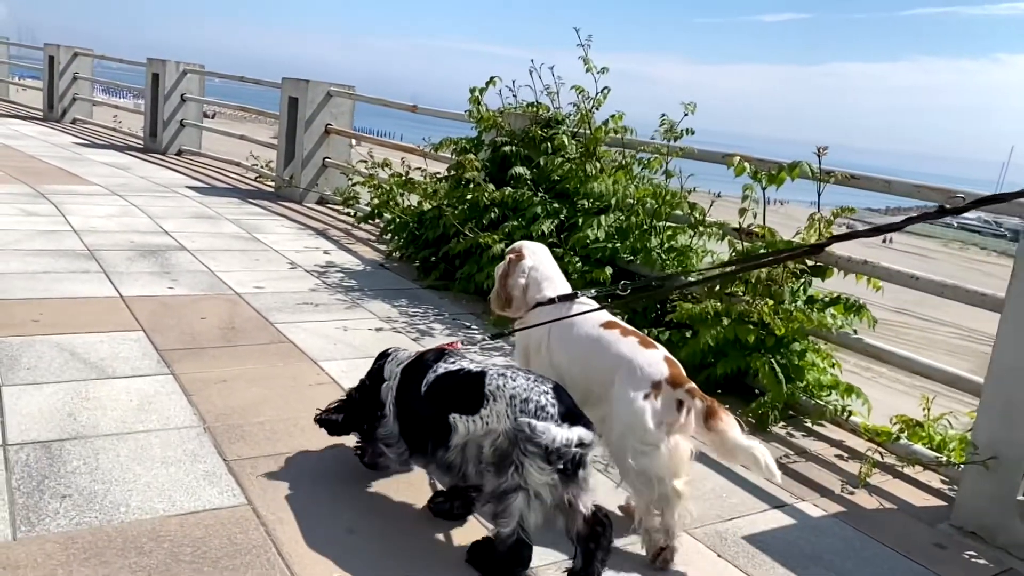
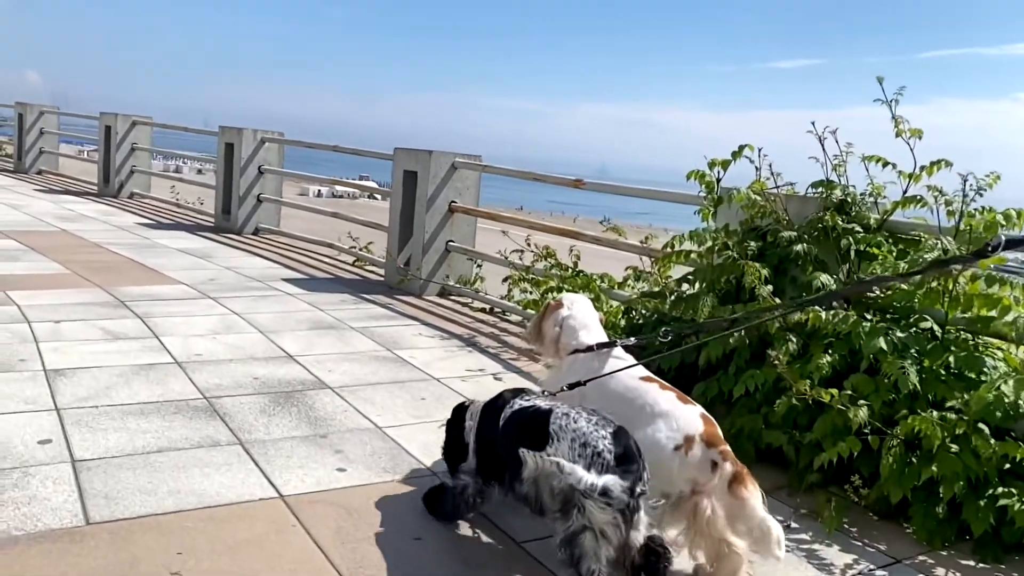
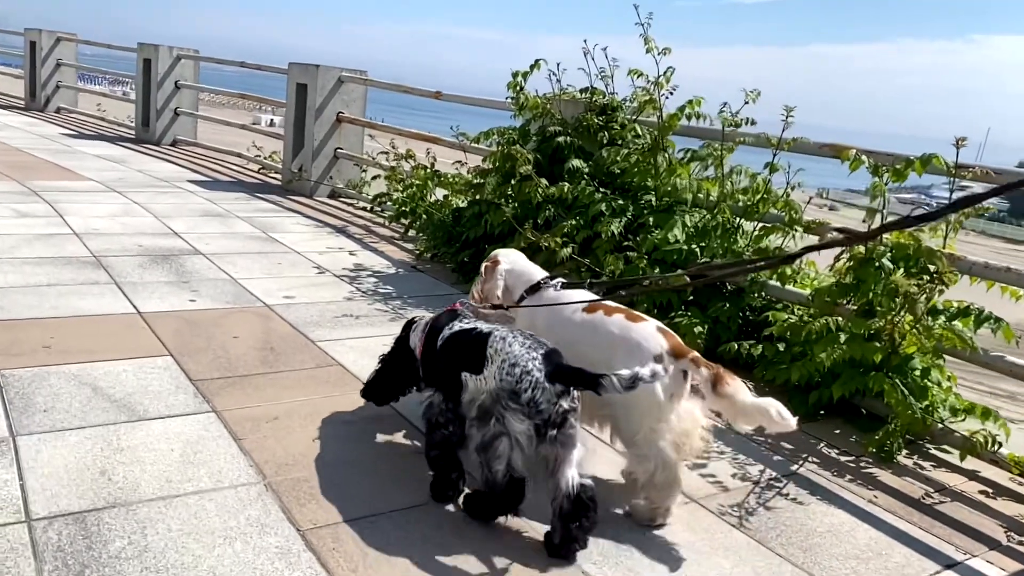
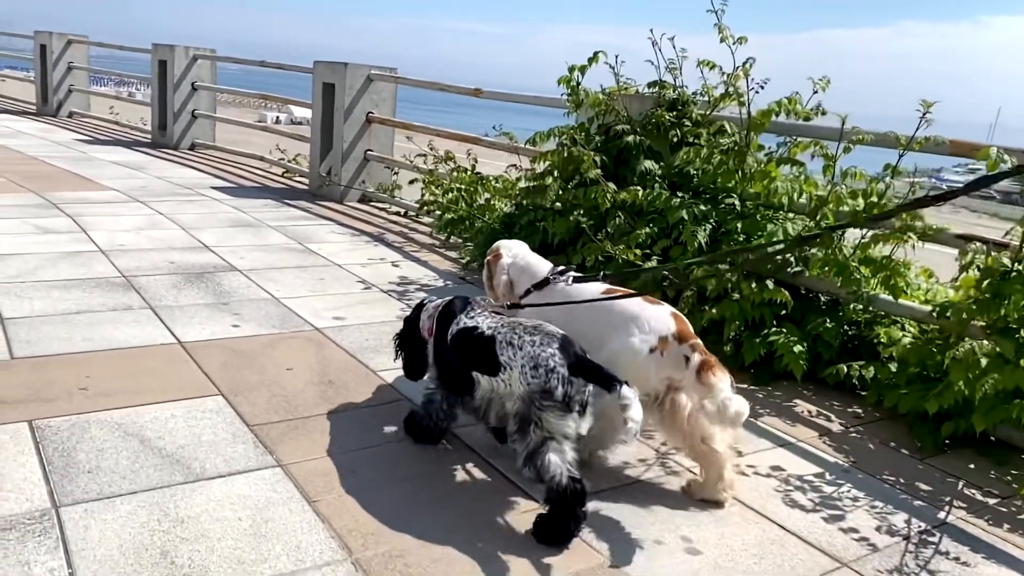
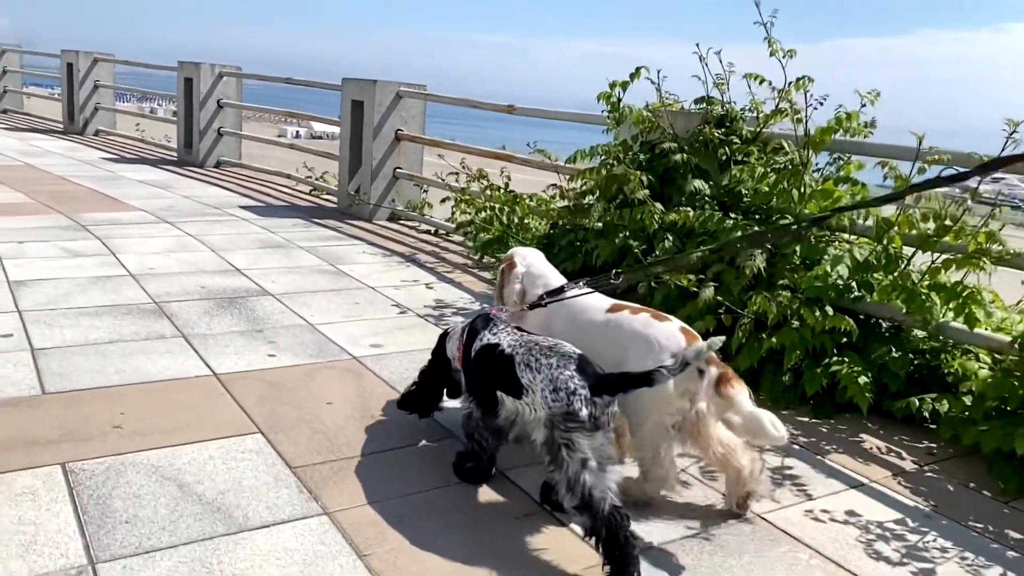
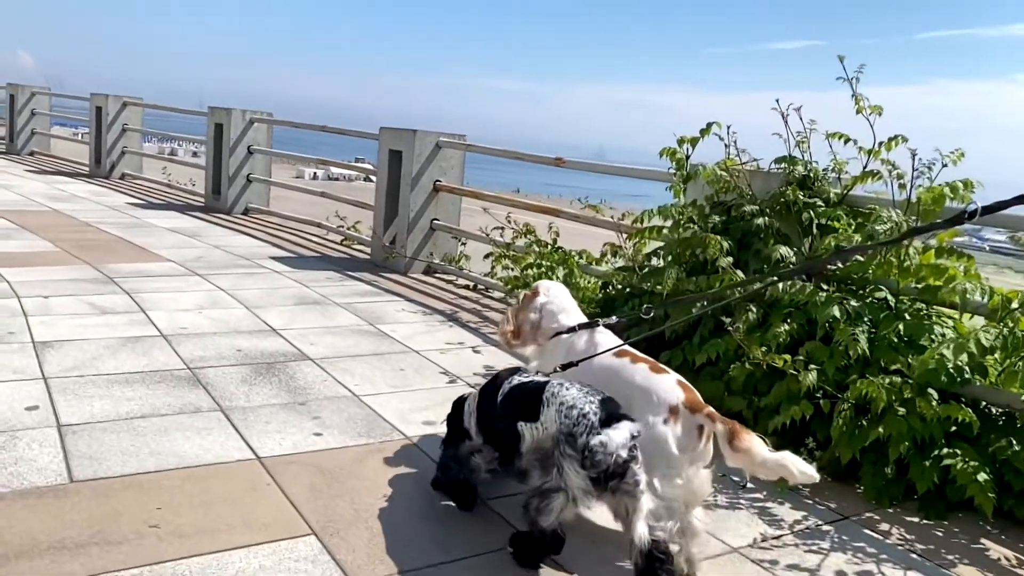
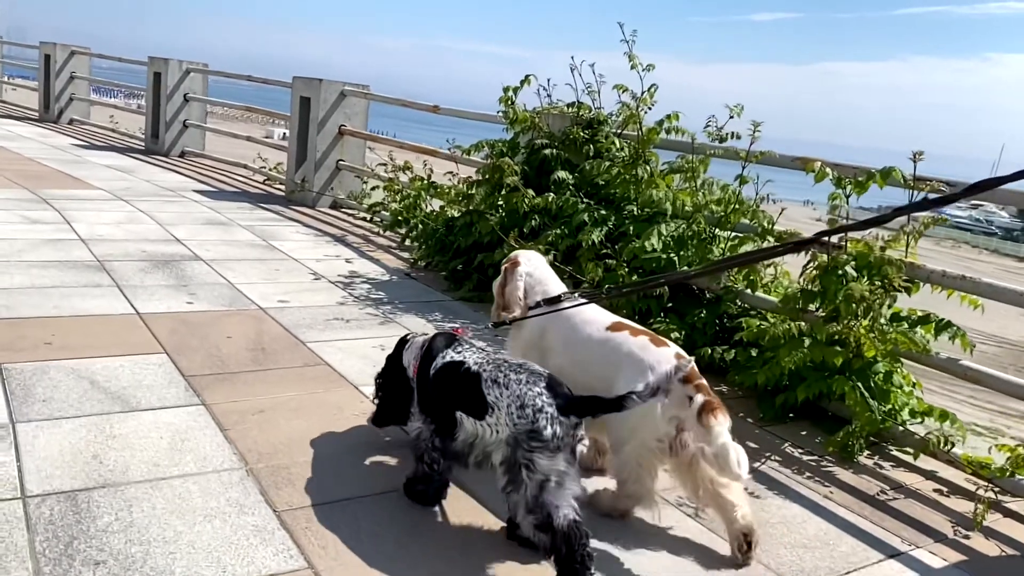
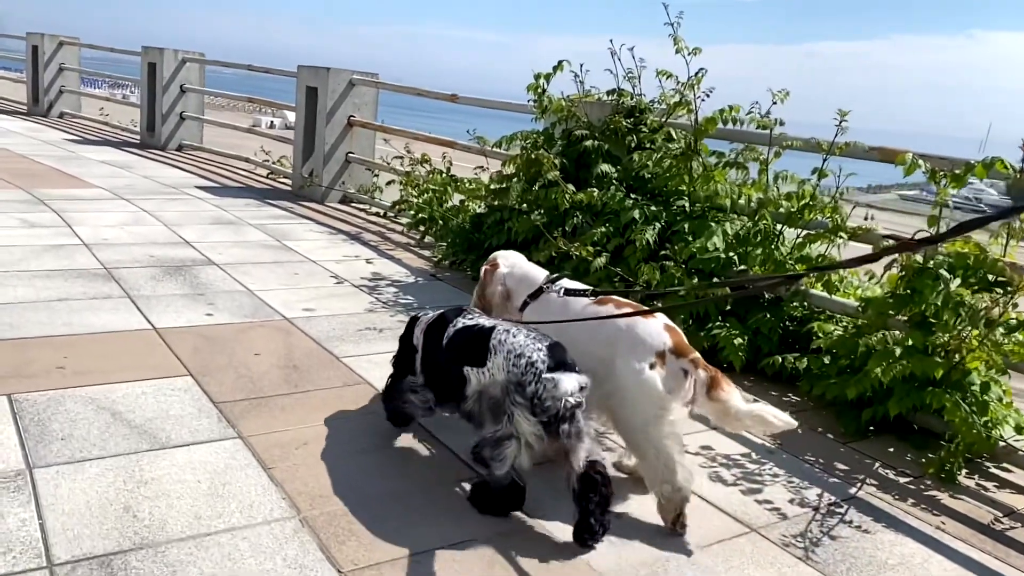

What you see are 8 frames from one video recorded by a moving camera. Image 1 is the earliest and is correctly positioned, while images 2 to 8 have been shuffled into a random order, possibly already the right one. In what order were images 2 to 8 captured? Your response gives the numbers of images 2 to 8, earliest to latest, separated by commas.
7, 3, 8, 4, 5, 6, 2
